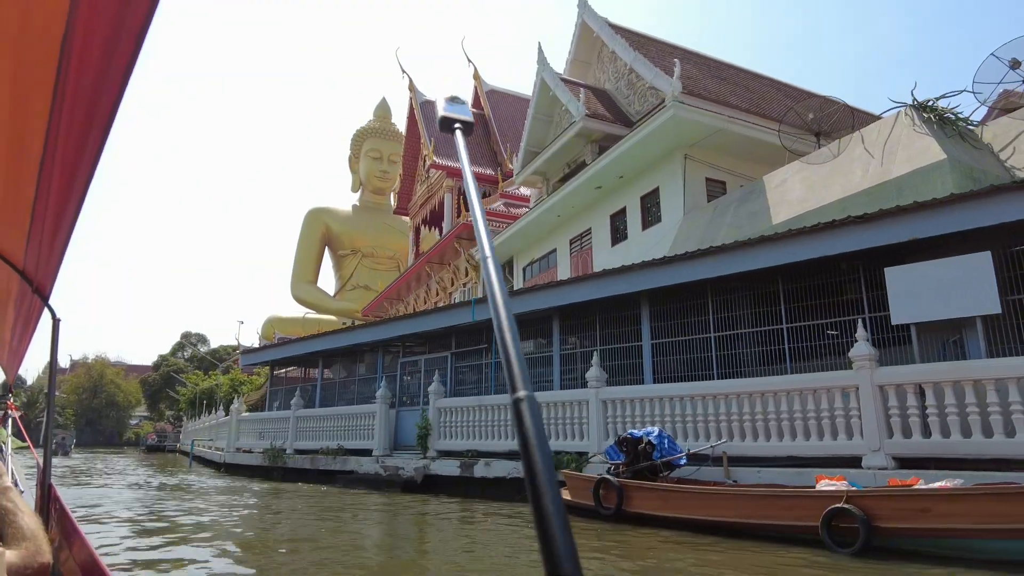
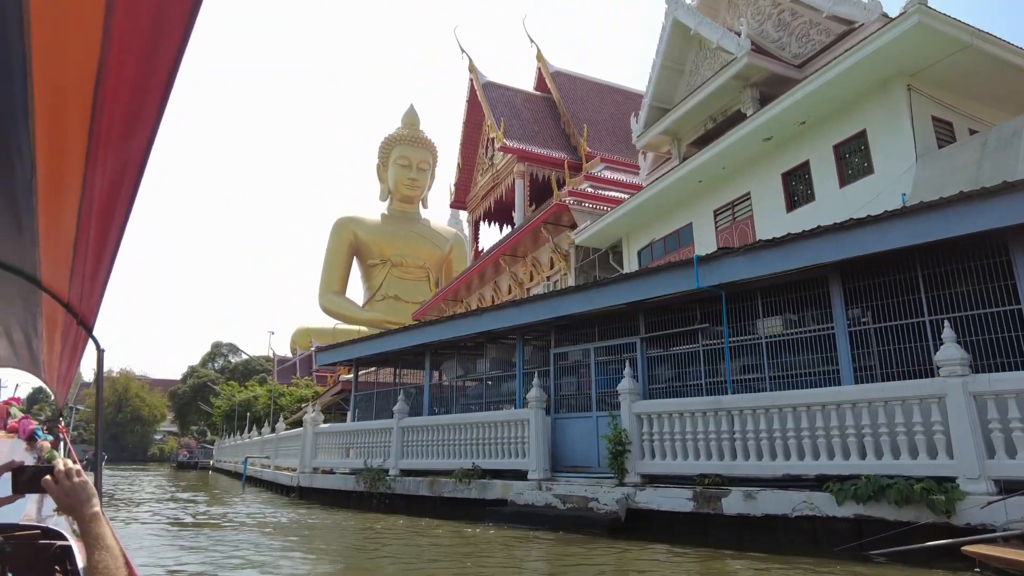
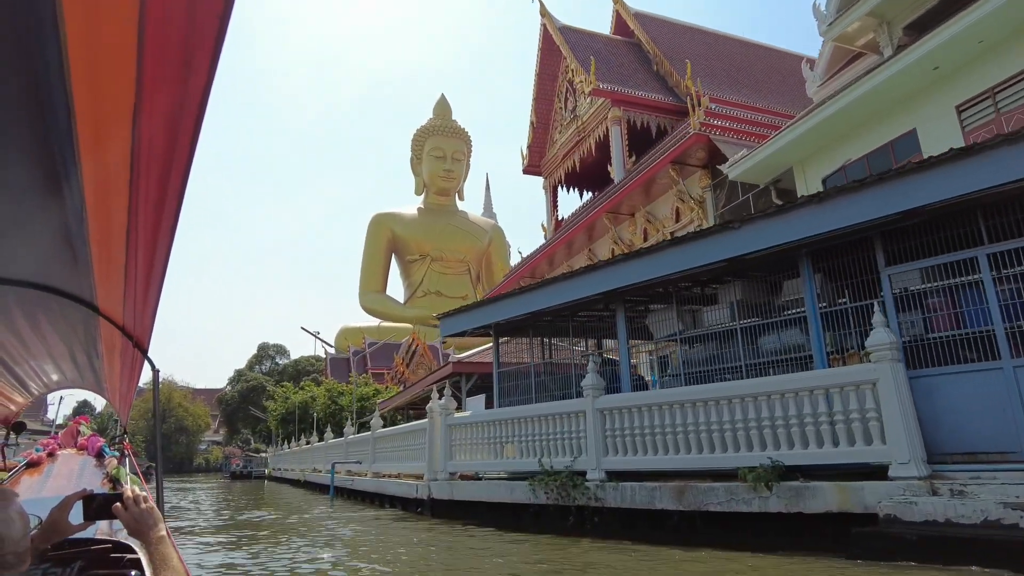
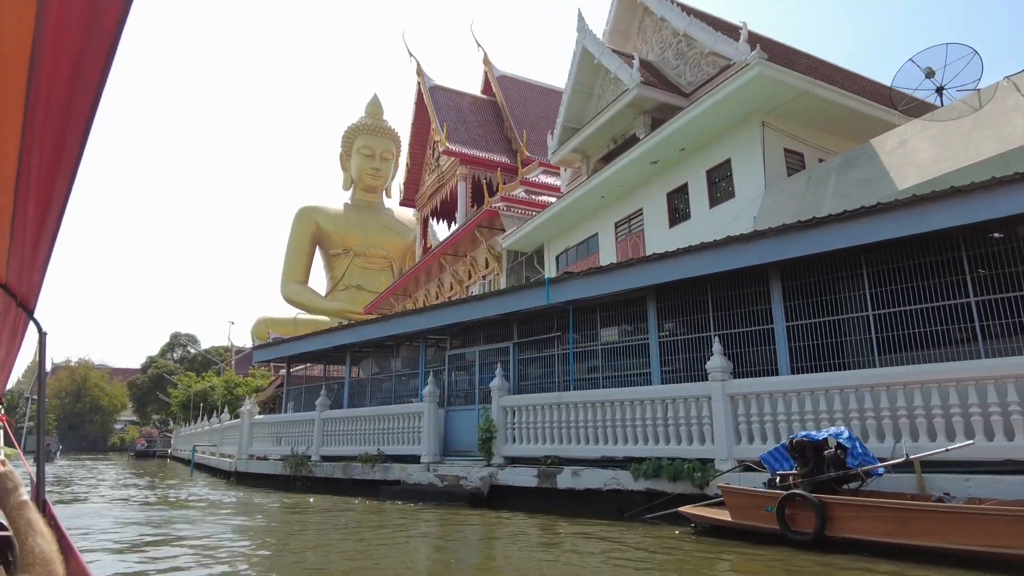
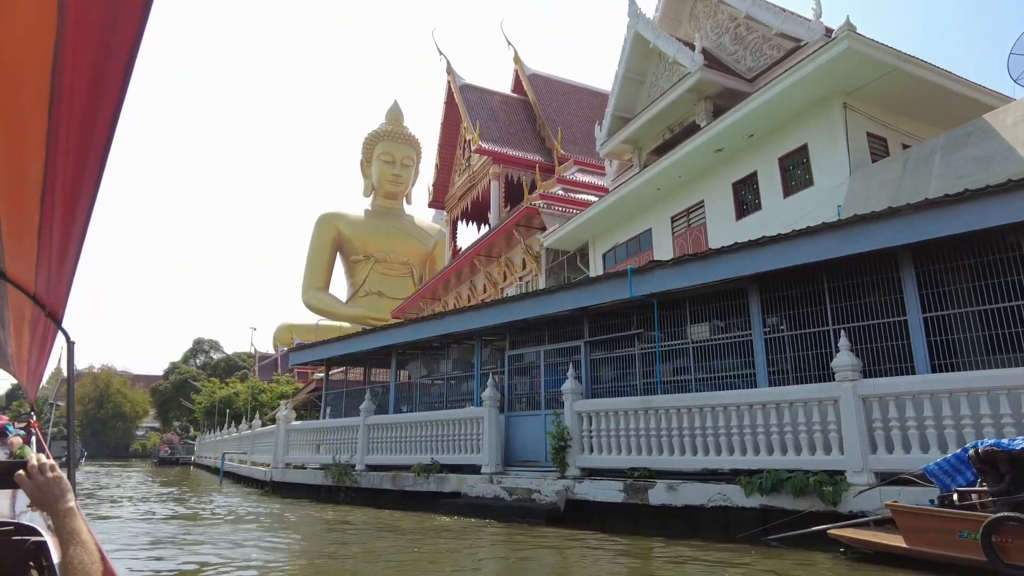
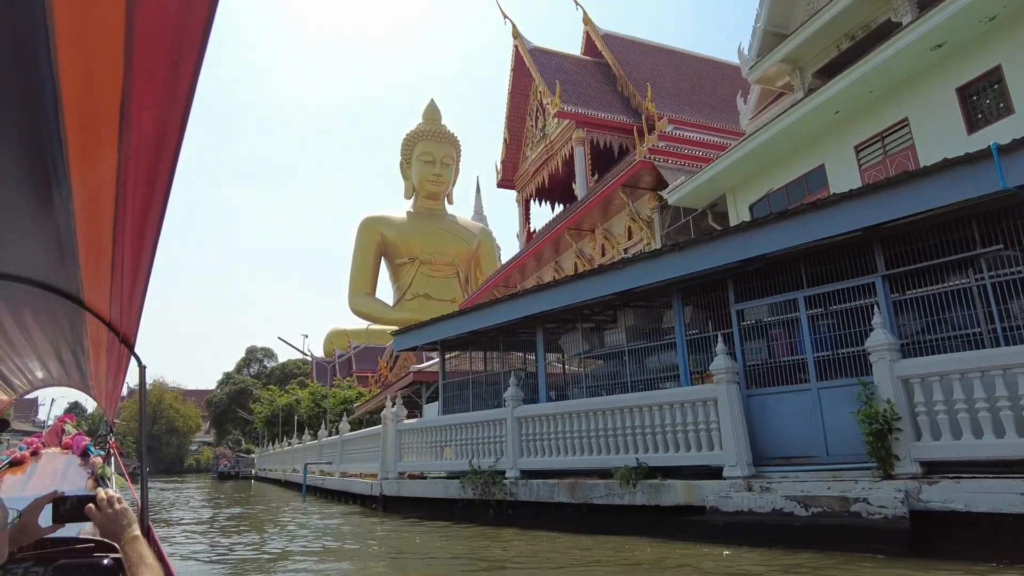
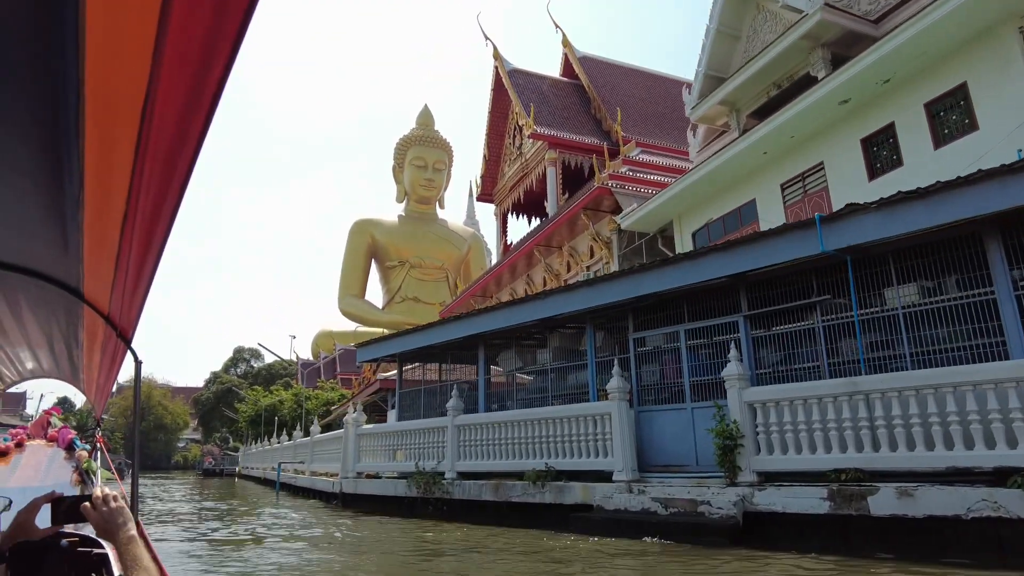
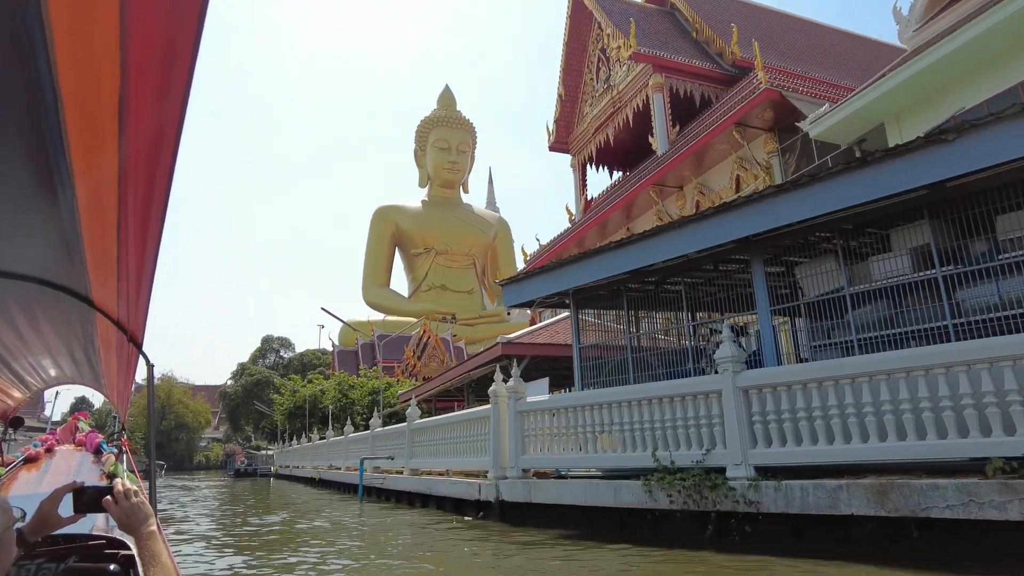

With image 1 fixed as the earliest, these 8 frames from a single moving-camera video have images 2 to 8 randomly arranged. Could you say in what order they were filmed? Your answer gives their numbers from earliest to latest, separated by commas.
4, 5, 2, 7, 6, 3, 8
